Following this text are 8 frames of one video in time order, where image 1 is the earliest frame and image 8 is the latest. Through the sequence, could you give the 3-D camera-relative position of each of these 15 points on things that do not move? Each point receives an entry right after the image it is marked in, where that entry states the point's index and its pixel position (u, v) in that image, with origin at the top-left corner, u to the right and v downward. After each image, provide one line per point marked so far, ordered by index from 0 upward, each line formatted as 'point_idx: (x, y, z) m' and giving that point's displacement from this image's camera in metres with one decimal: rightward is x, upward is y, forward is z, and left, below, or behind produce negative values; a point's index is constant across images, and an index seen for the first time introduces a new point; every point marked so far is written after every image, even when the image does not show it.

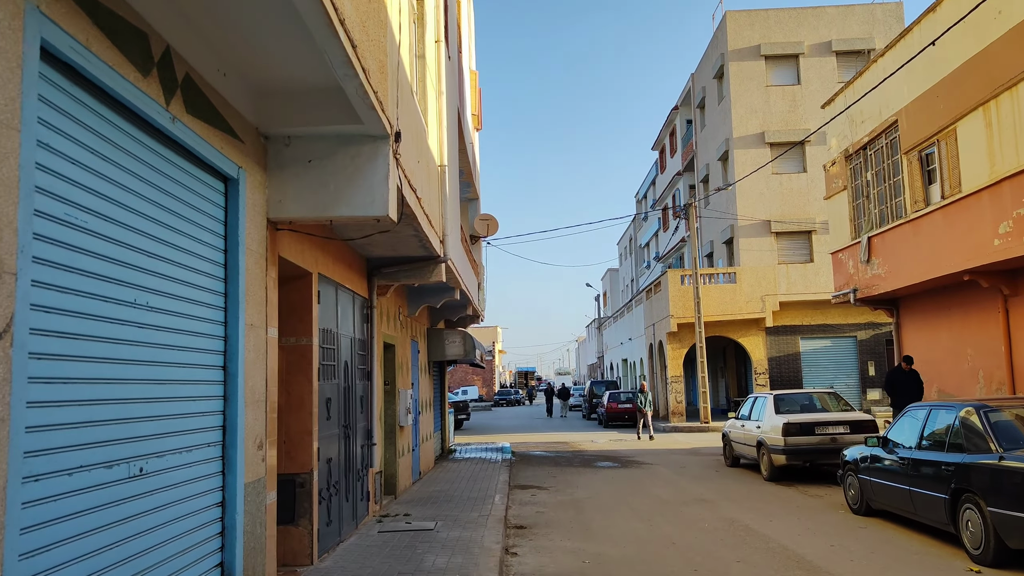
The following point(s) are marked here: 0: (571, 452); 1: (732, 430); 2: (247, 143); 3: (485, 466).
0: (+1.5, -4.1, +19.0) m
1: (+4.2, -2.7, +14.7) m
2: (-1.9, +1.0, +5.3) m
3: (-0.6, -3.7, +16.0) m
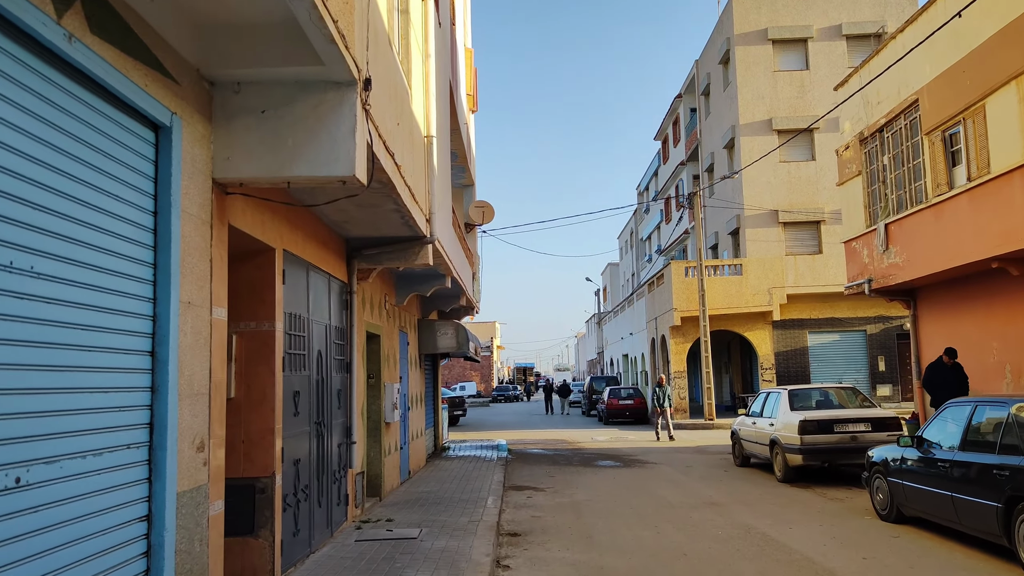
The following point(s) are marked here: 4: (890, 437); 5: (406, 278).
0: (+1.4, -3.9, +18.1) m
1: (+4.2, -2.5, +13.8) m
2: (-1.9, +1.2, +4.5) m
3: (-0.6, -3.5, +15.1) m
4: (+5.5, -2.2, +11.1) m
5: (-1.7, +0.2, +12.0) m
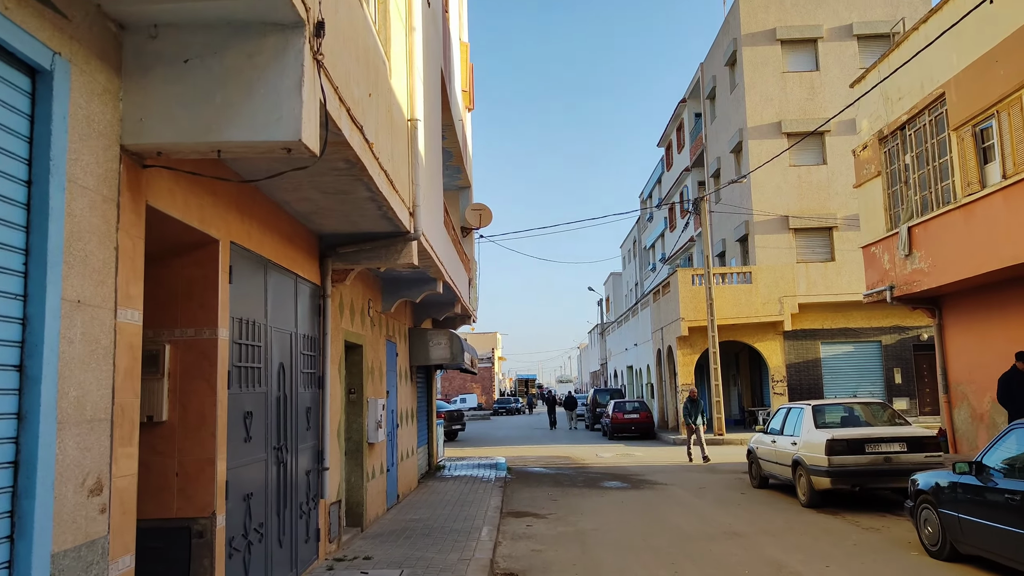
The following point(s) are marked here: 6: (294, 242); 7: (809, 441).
0: (+1.4, -4.0, +17.0) m
1: (+4.1, -2.7, +12.8) m
2: (-2.0, +1.2, +3.4) m
3: (-0.7, -3.7, +14.0) m
4: (+5.5, -2.3, +10.0) m
5: (-1.7, +0.1, +10.9) m
6: (-2.0, +0.4, +6.8) m
7: (+4.2, -2.2, +10.7) m
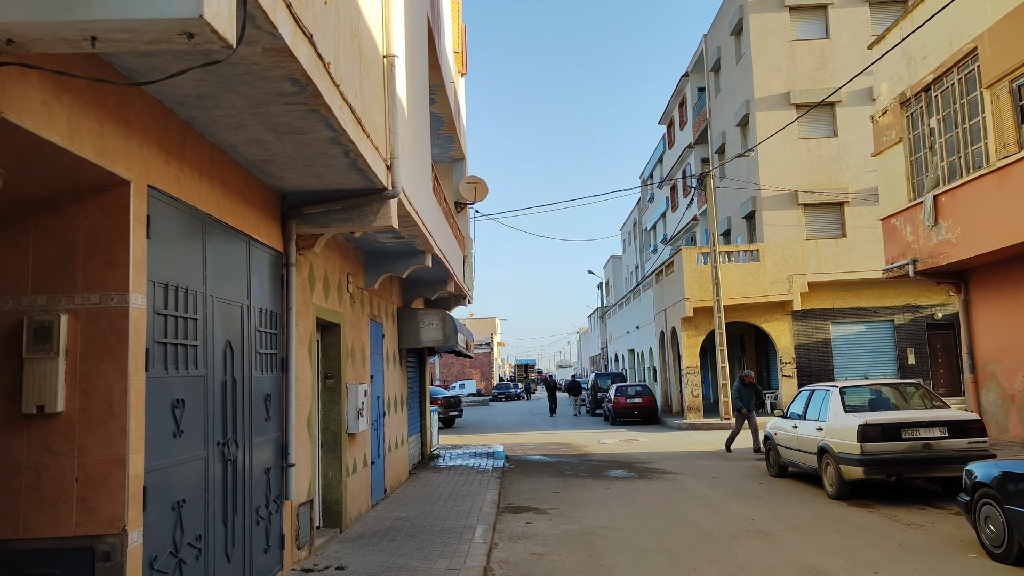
0: (+1.3, -3.6, +16.0) m
1: (+4.1, -2.2, +11.7) m
2: (-2.0, +1.4, +2.3) m
3: (-0.7, -3.2, +13.0) m
4: (+5.4, -1.9, +9.0) m
5: (-1.8, +0.4, +9.9) m
6: (-2.0, +0.7, +5.7) m
7: (+4.1, -1.8, +9.6) m
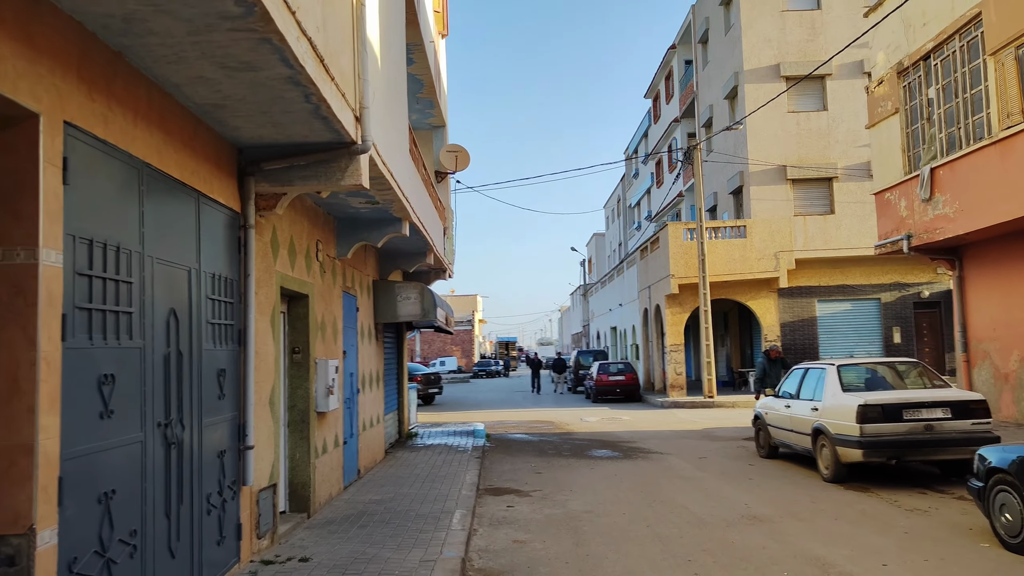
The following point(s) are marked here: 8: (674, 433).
0: (+0.9, -3.0, +15.6) m
1: (+3.8, -1.8, +11.3) m
2: (-2.1, +1.6, +1.7) m
3: (-1.0, -2.8, +12.5) m
4: (+5.2, -1.6, +8.6) m
5: (-2.0, +0.8, +9.2) m
6: (-2.1, +0.9, +5.1) m
7: (+3.9, -1.4, +9.2) m
8: (+3.3, -2.9, +15.4) m
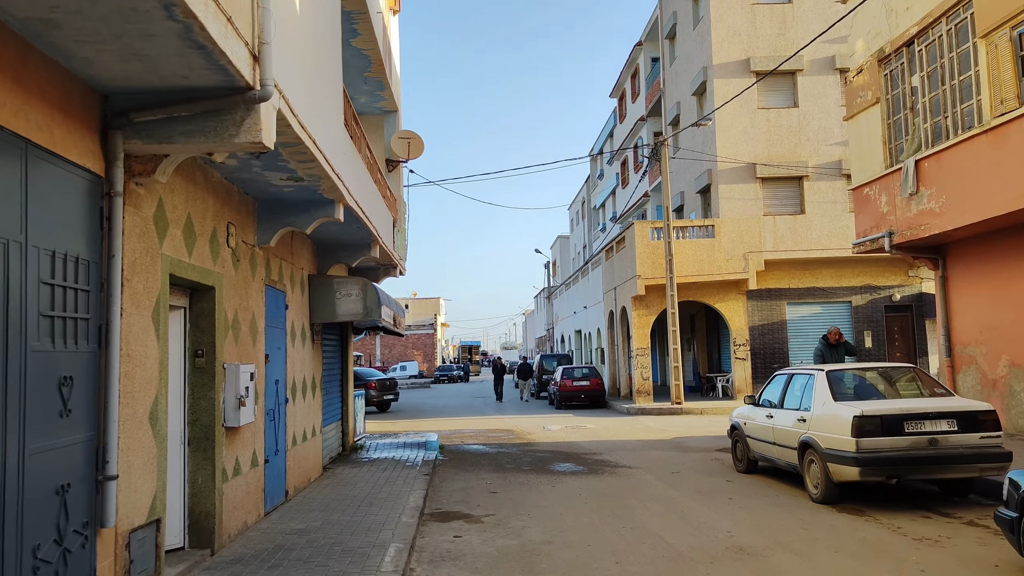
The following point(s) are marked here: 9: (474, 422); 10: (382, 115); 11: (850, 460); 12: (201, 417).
0: (+0.1, -3.0, +14.4) m
1: (+3.2, -1.8, +10.3) m
2: (-2.2, +1.7, +0.4) m
3: (-1.7, -2.7, +11.2) m
4: (+4.7, -1.5, +7.6) m
5: (-2.5, +0.9, +7.9) m
6: (-2.4, +1.0, +3.8) m
7: (+3.4, -1.4, +8.2) m
8: (+2.4, -2.9, +14.3) m
9: (-1.0, -3.5, +19.8) m
10: (-2.6, +3.4, +14.9) m
11: (+3.4, -1.7, +7.6) m
12: (-2.7, -1.1, +6.6) m
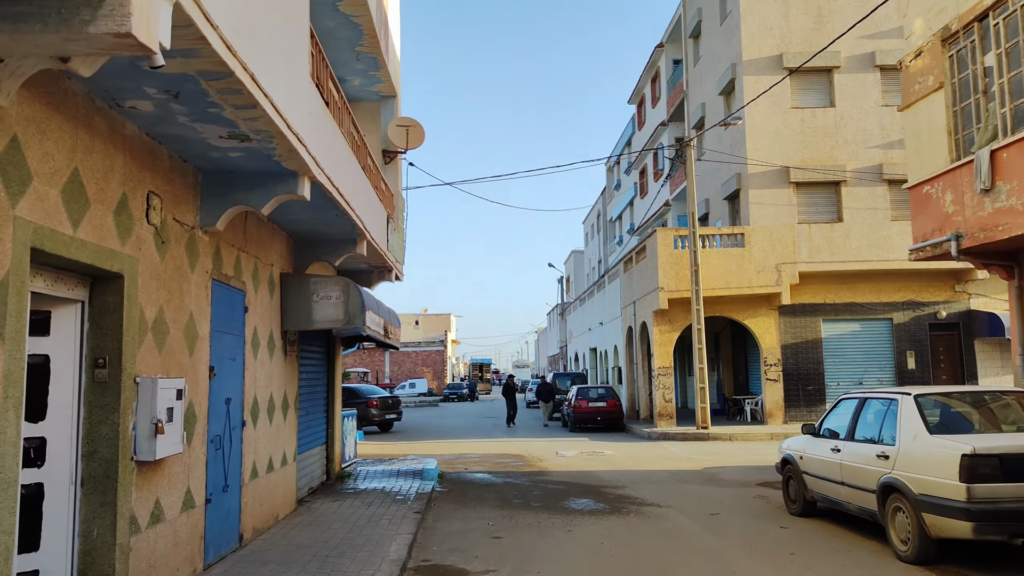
0: (+0.3, -3.1, +12.6) m
1: (+3.3, -1.9, +8.5) m
2: (-2.3, +1.9, -1.2) m
3: (-1.6, -2.8, +9.5) m
4: (+4.8, -1.5, +5.8) m
5: (-2.4, +0.9, +6.3) m
6: (-2.4, +1.2, +2.2) m
7: (+3.4, -1.4, +6.4) m
8: (+2.6, -3.1, +12.5) m
9: (-0.7, -3.8, +18.0) m
10: (-2.3, +3.3, +13.3) m
11: (+3.4, -1.7, +5.8) m
12: (-2.7, -1.0, +4.9) m
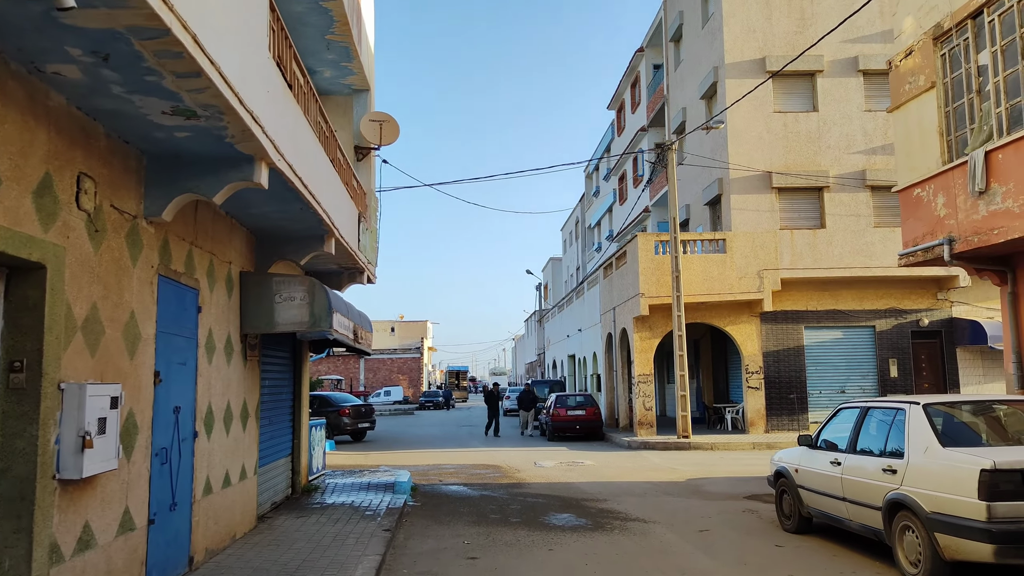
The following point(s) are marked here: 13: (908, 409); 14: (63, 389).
0: (-0.1, -3.2, +12.0) m
1: (+3.0, -1.9, +8.0) m
2: (-2.2, +2.0, -1.8) m
3: (-1.9, -2.8, +8.9) m
4: (+4.6, -1.5, +5.4) m
5: (-2.6, +1.0, +5.7) m
6: (-2.5, +1.2, +1.5) m
7: (+3.3, -1.4, +5.9) m
8: (+2.2, -3.1, +12.0) m
9: (-1.3, -3.9, +17.4) m
10: (-2.7, +3.2, +12.7) m
11: (+3.3, -1.7, +5.4) m
12: (-2.8, -1.0, +4.2) m
13: (+3.5, -1.1, +6.7) m
14: (-2.7, -0.6, +4.6) m
